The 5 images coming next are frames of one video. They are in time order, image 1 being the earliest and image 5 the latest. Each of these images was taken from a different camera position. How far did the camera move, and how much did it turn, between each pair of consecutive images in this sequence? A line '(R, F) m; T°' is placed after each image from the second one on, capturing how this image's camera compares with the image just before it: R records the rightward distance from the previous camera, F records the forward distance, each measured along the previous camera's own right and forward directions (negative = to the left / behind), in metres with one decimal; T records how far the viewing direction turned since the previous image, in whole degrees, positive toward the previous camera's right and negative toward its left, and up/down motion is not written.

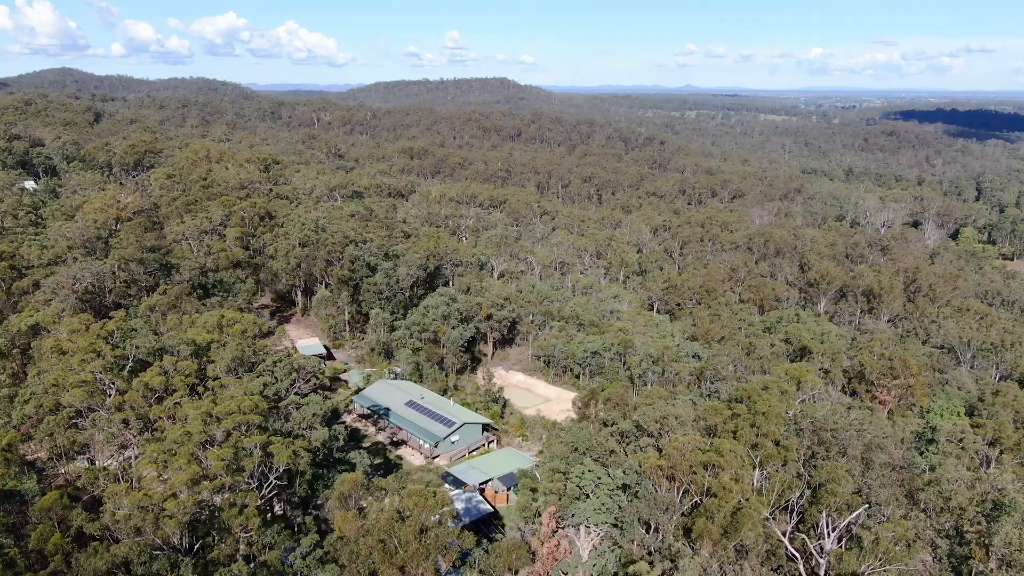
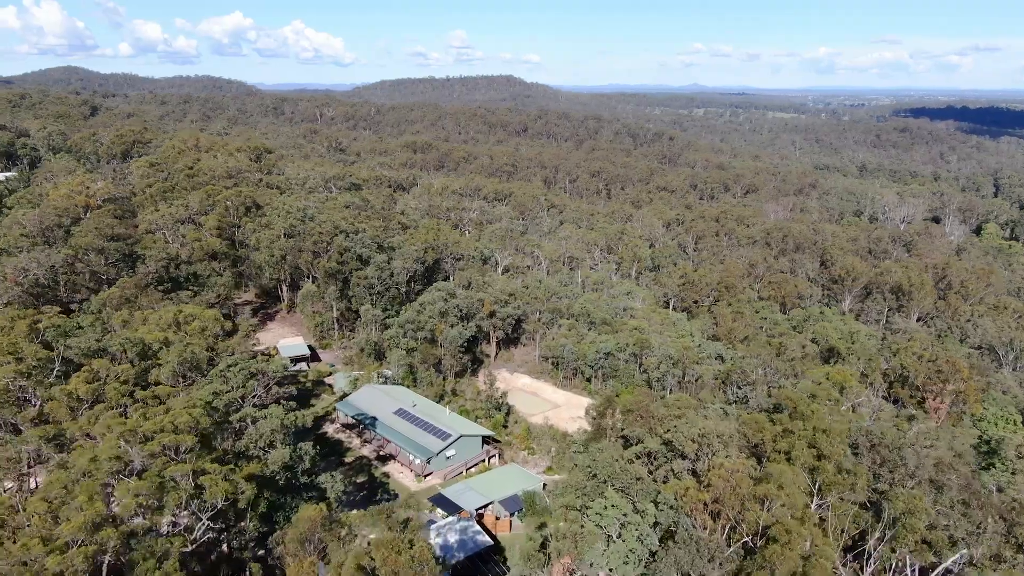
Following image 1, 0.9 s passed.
(+0.1, +4.7) m; 0°
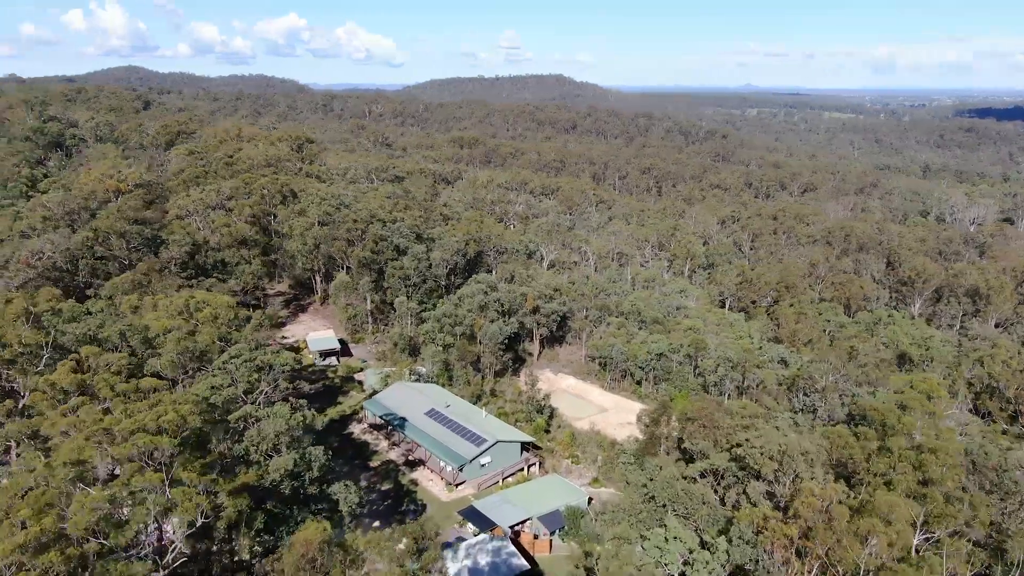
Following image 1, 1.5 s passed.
(+0.1, +3.2) m; -3°
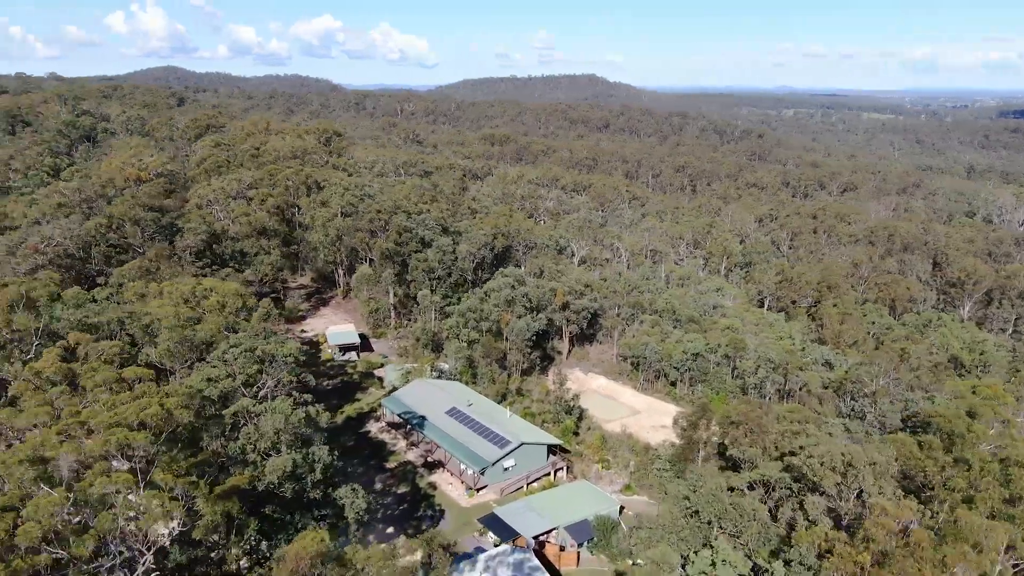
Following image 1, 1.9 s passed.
(+0.1, +1.9) m; -2°
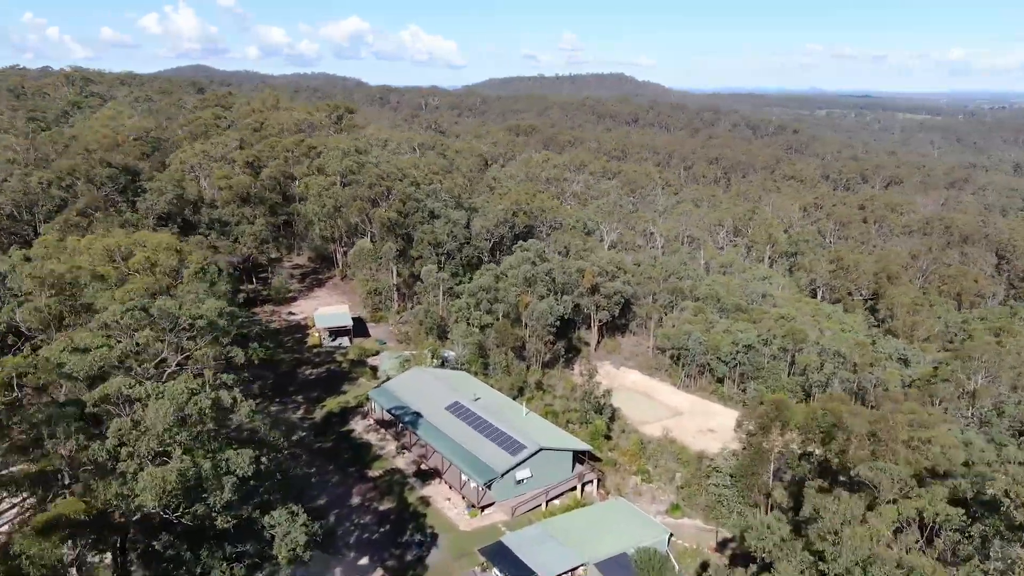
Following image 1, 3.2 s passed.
(+0.2, +5.8) m; -2°
